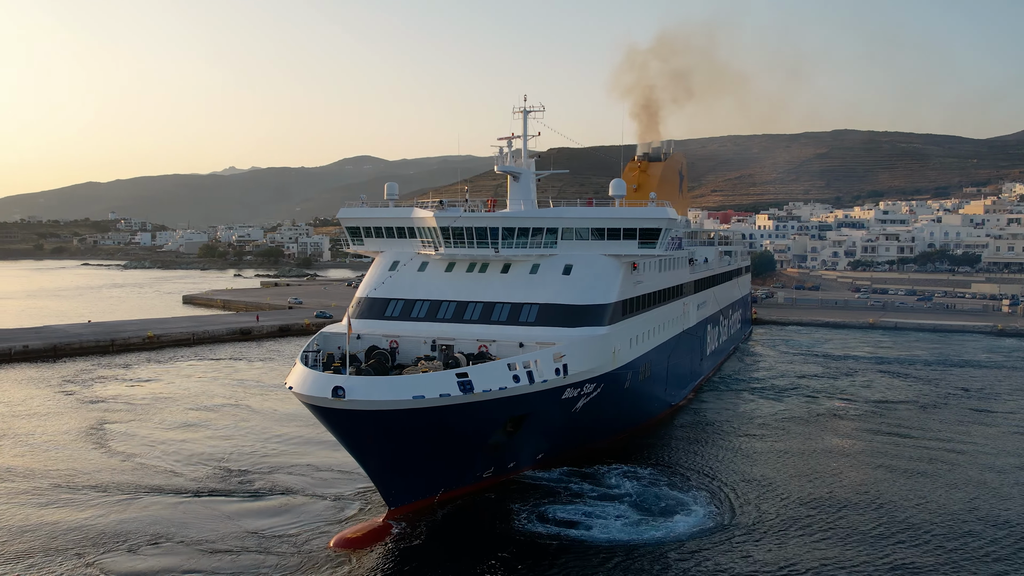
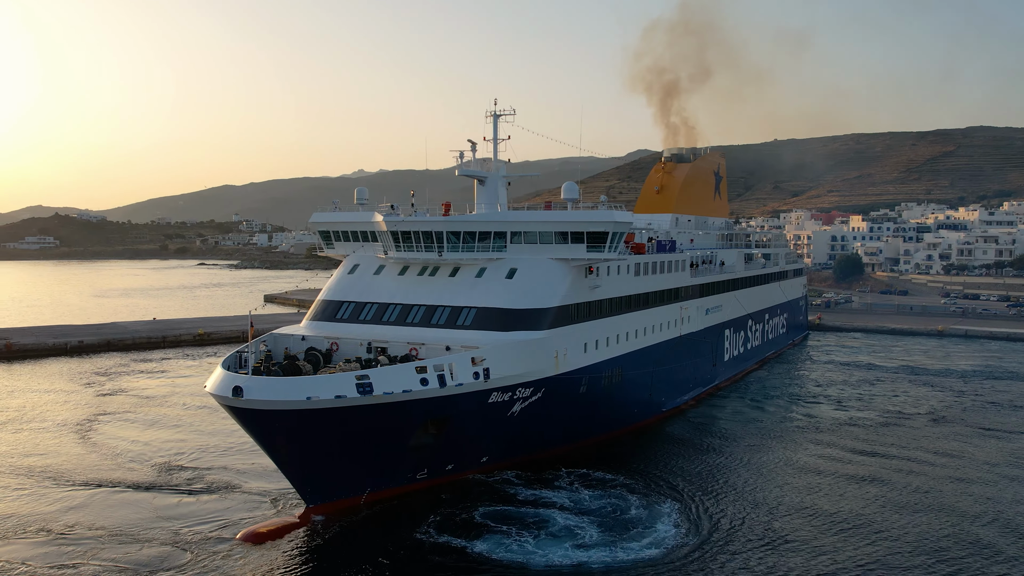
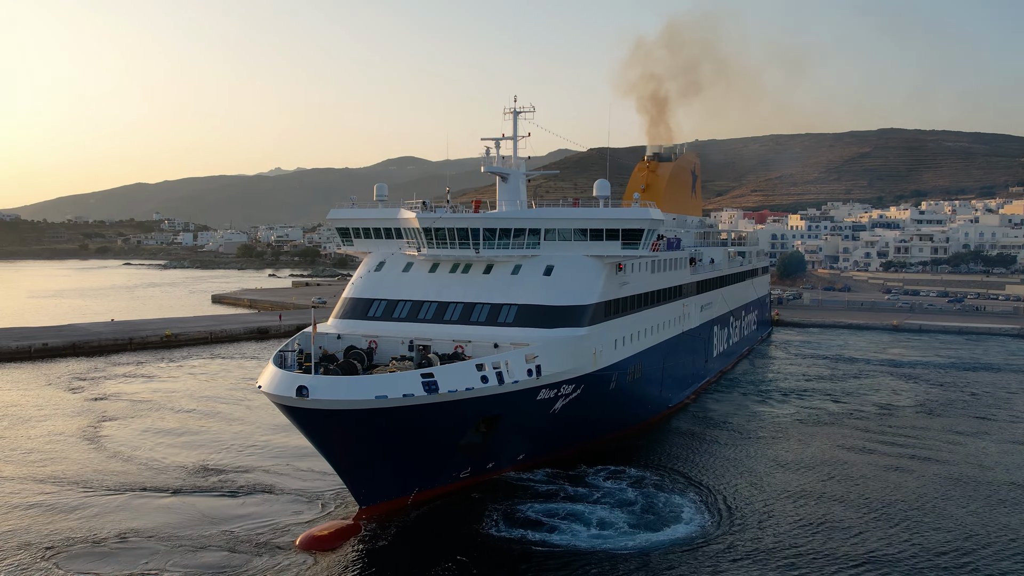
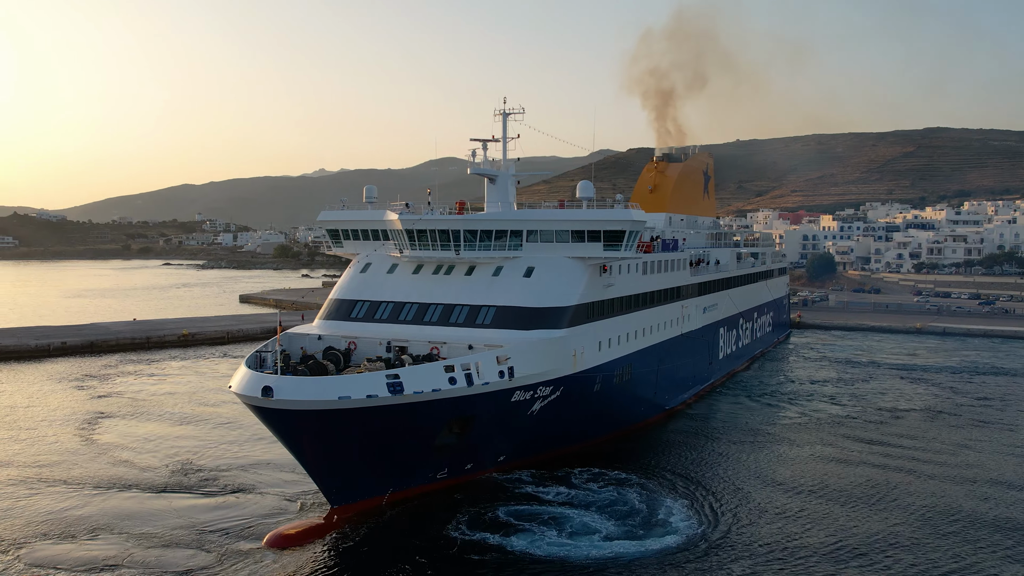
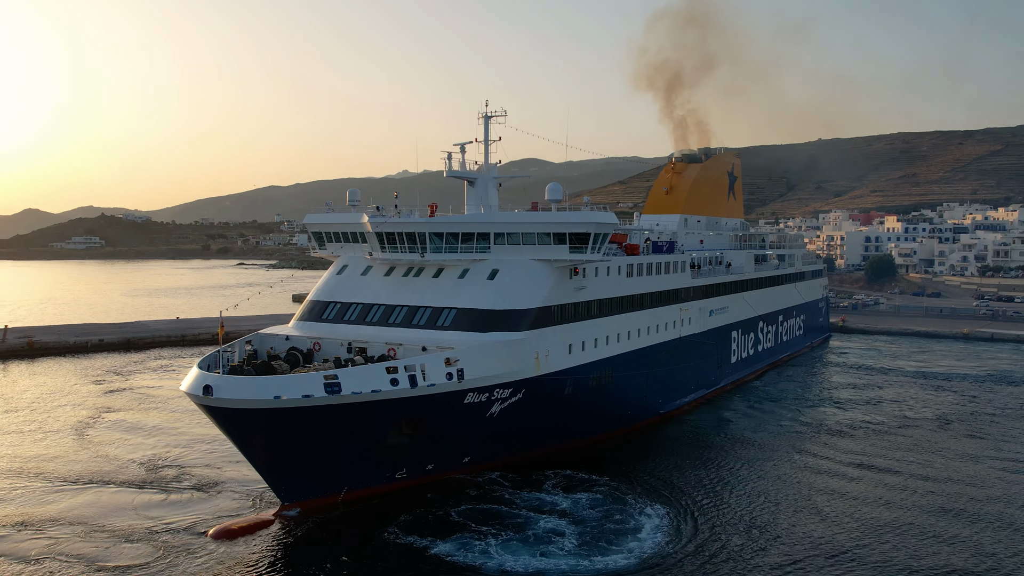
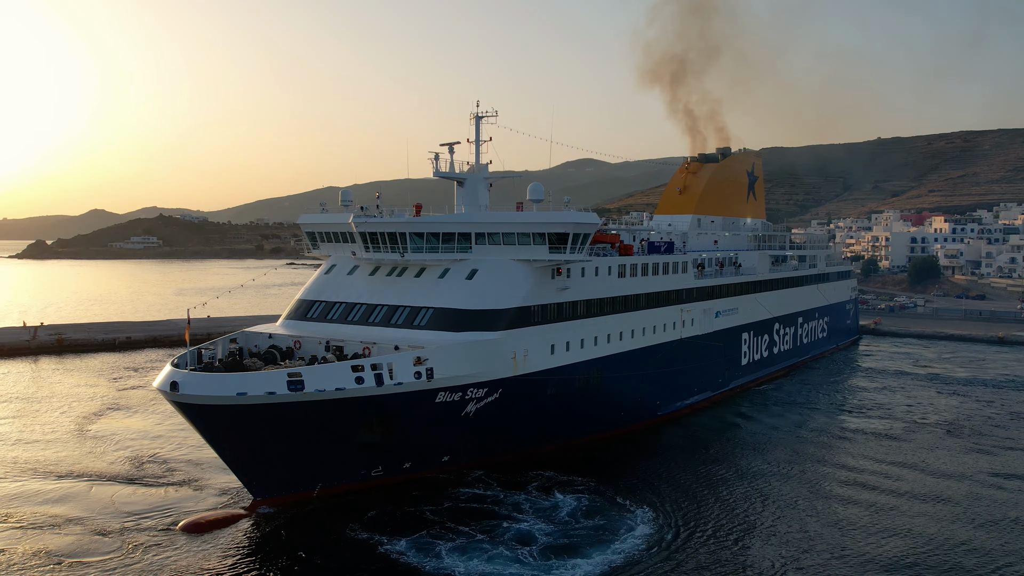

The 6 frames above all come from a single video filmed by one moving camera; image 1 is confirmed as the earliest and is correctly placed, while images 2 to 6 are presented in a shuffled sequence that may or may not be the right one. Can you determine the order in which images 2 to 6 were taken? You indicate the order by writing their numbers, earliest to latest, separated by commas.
3, 4, 2, 5, 6
